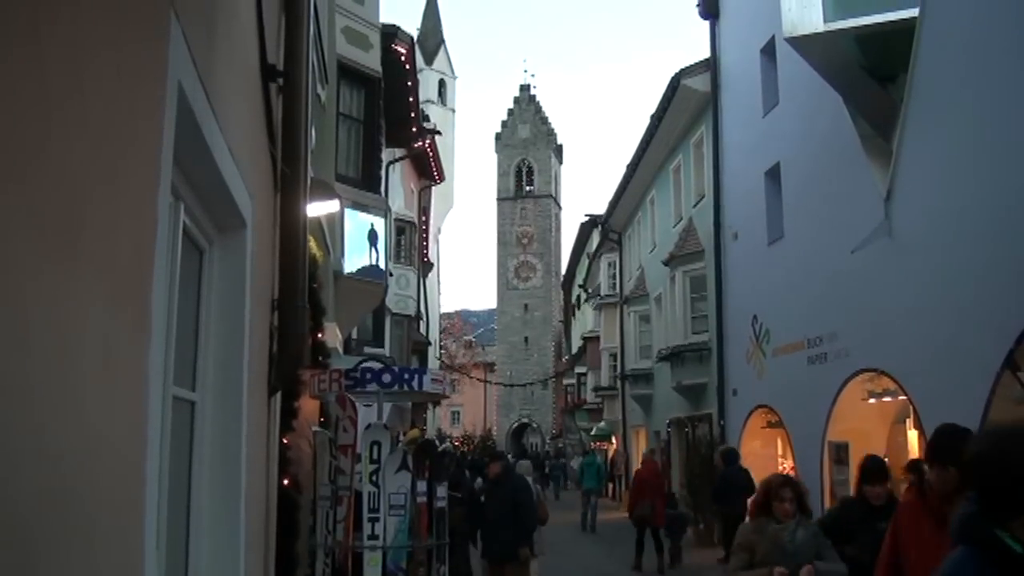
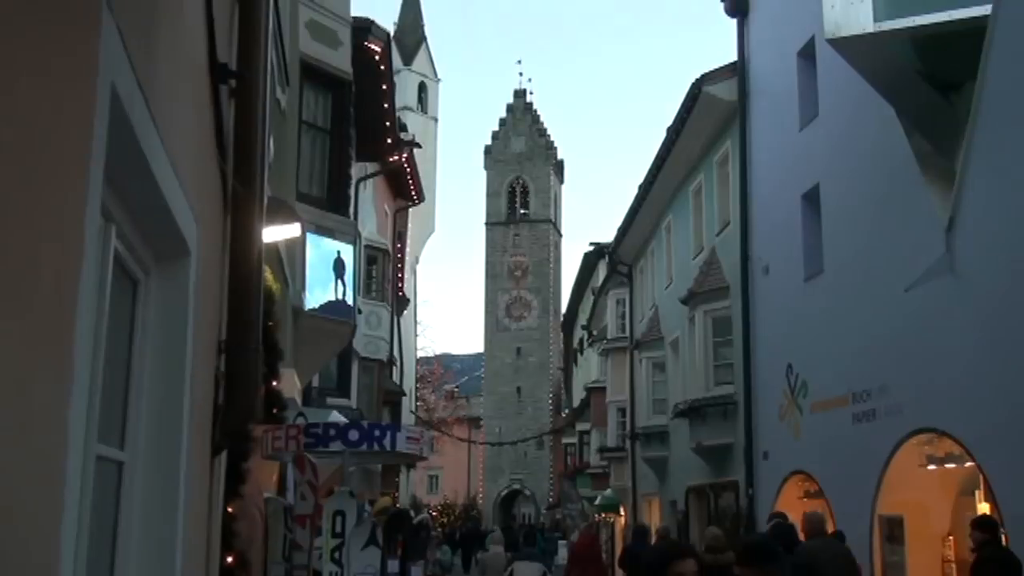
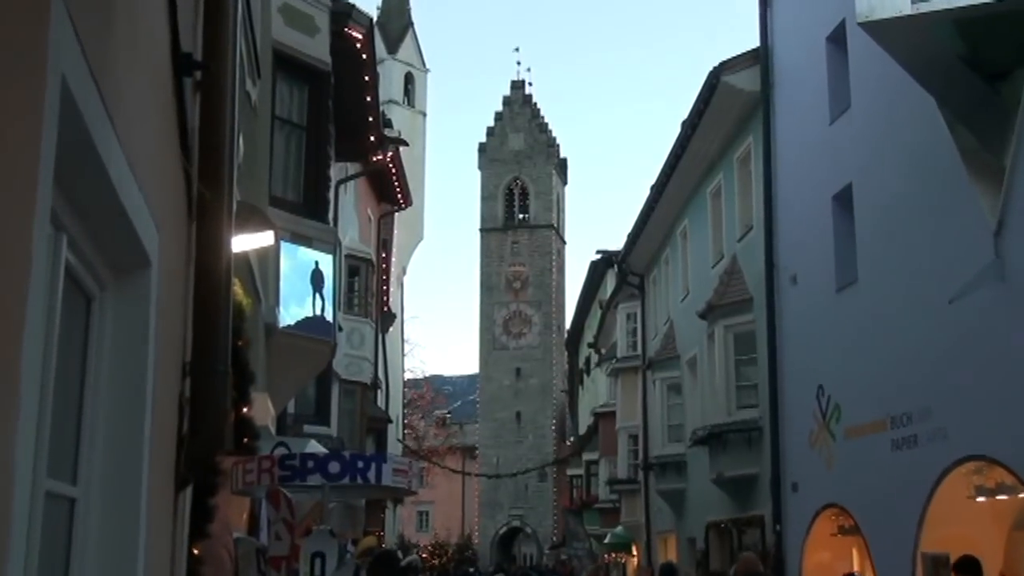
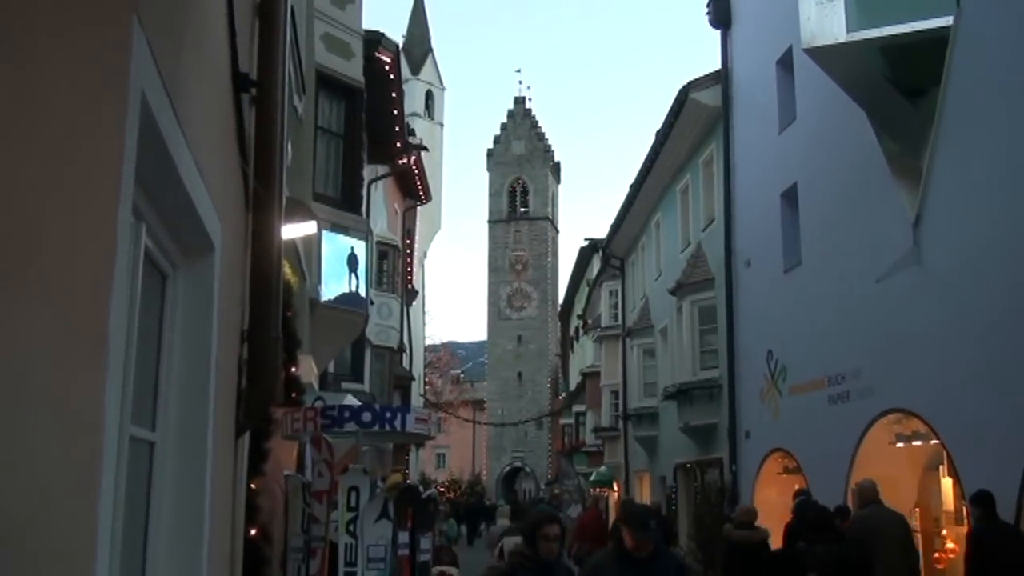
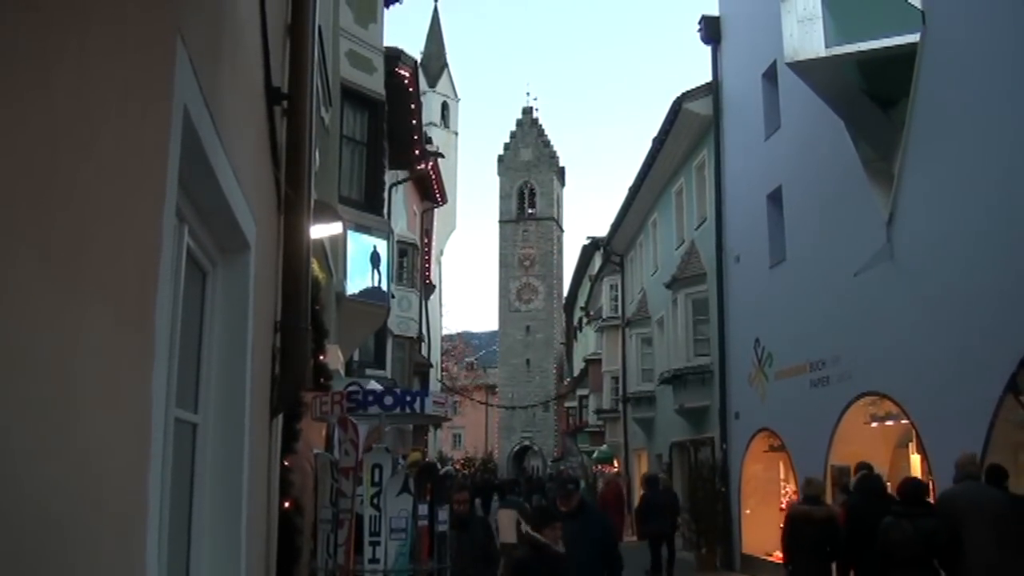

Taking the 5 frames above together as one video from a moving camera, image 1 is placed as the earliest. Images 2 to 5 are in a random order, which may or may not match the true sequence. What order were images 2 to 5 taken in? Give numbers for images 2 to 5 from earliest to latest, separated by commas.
5, 4, 2, 3
